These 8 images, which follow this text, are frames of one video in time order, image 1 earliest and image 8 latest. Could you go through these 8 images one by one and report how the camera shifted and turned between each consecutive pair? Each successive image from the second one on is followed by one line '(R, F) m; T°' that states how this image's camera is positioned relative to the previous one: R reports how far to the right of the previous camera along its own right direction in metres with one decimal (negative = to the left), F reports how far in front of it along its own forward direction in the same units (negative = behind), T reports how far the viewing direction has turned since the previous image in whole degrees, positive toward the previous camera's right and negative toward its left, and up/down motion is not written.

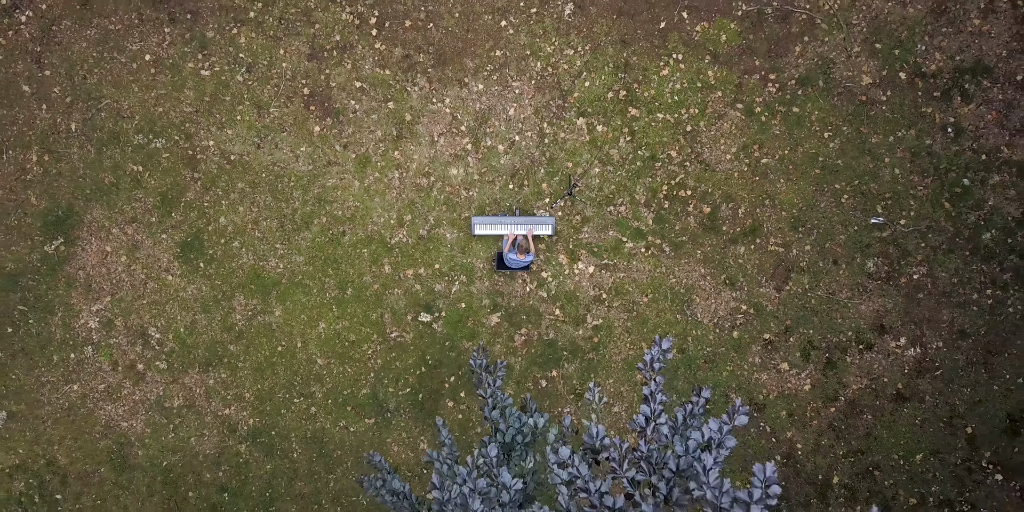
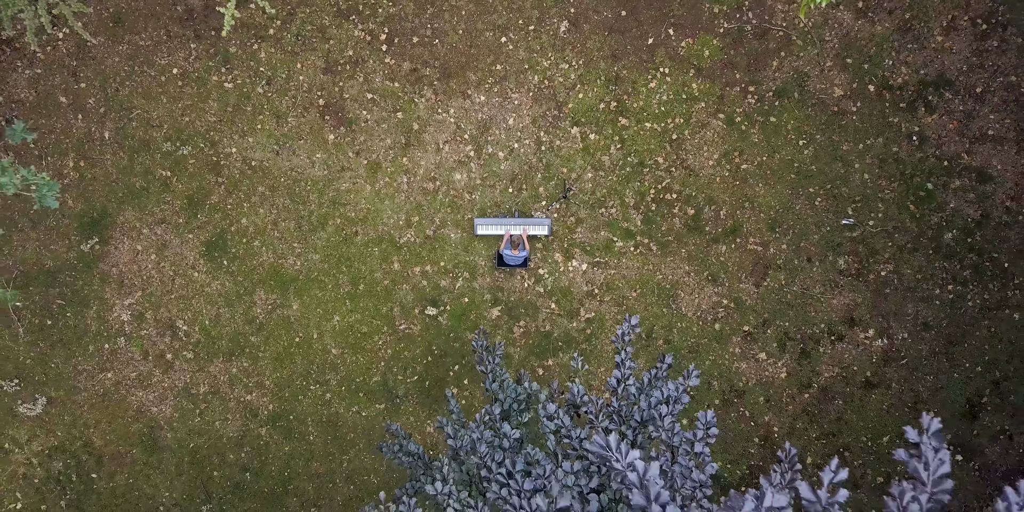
(0.0, -0.6) m; 0°
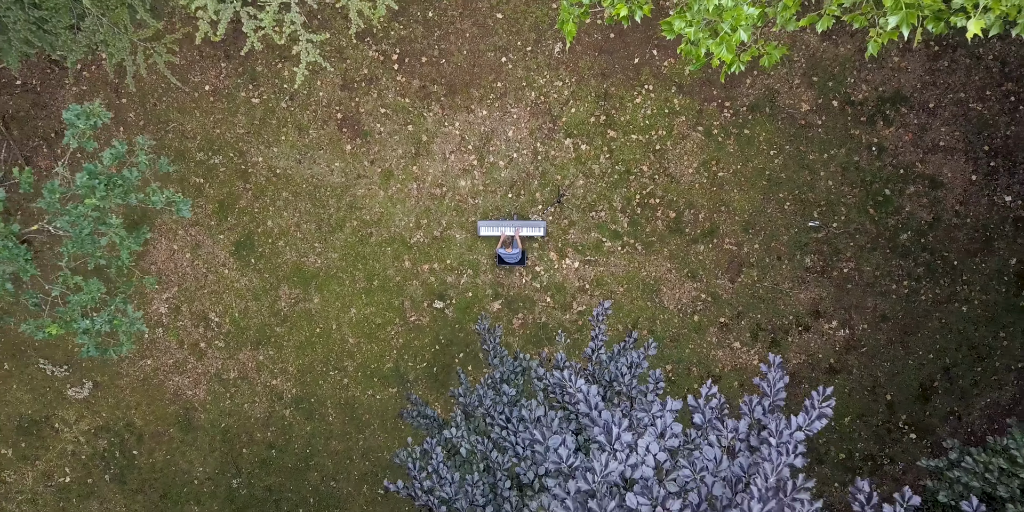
(0.0, -0.8) m; 0°
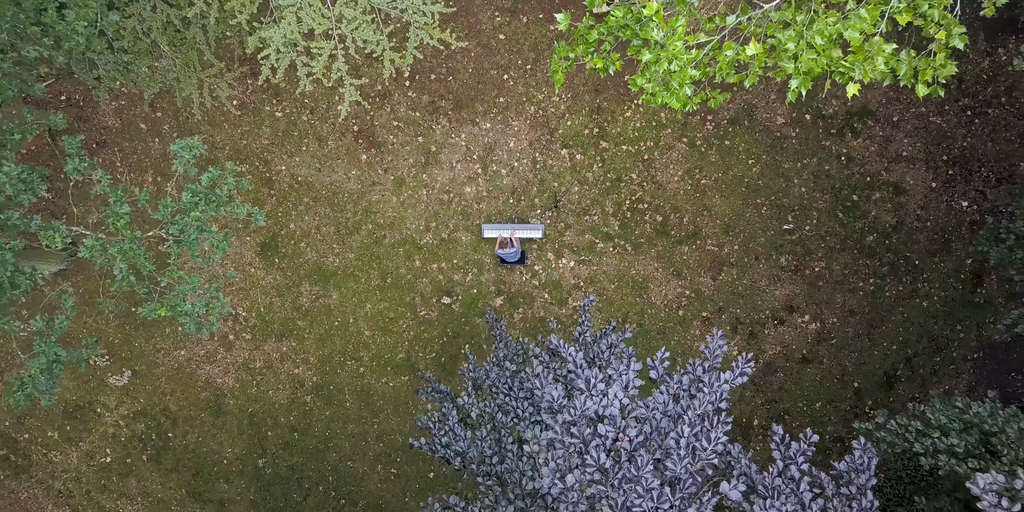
(0.0, -0.8) m; 0°
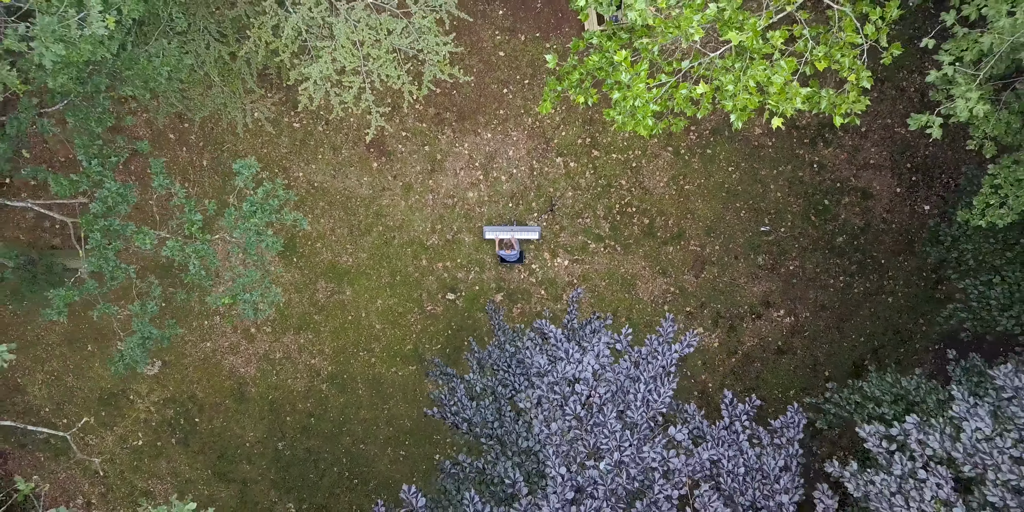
(0.0, -0.8) m; 0°
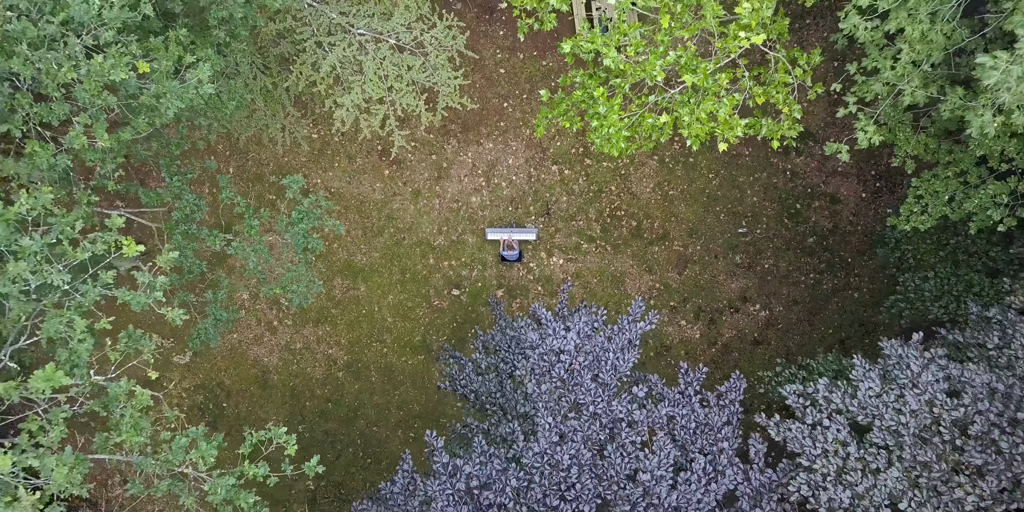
(0.0, -1.0) m; 0°
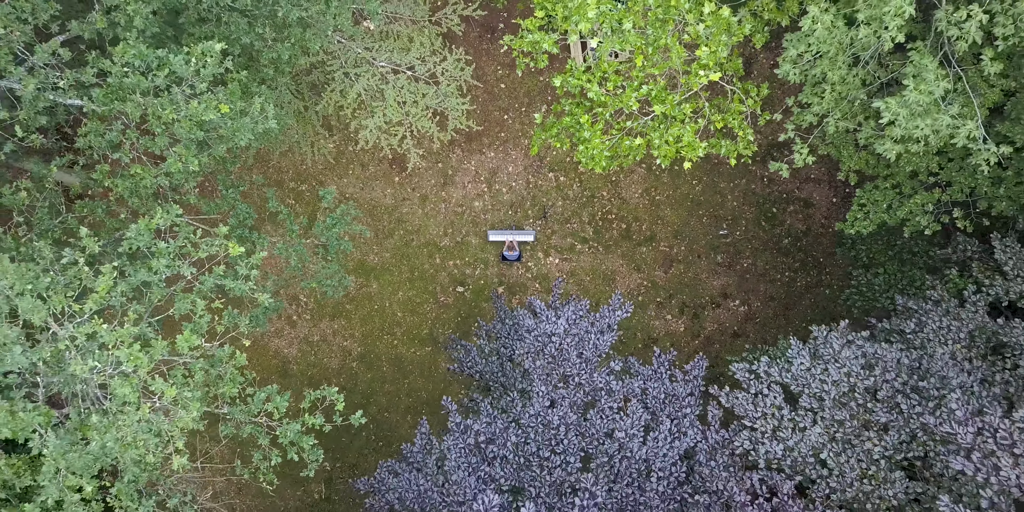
(0.0, -1.0) m; 0°
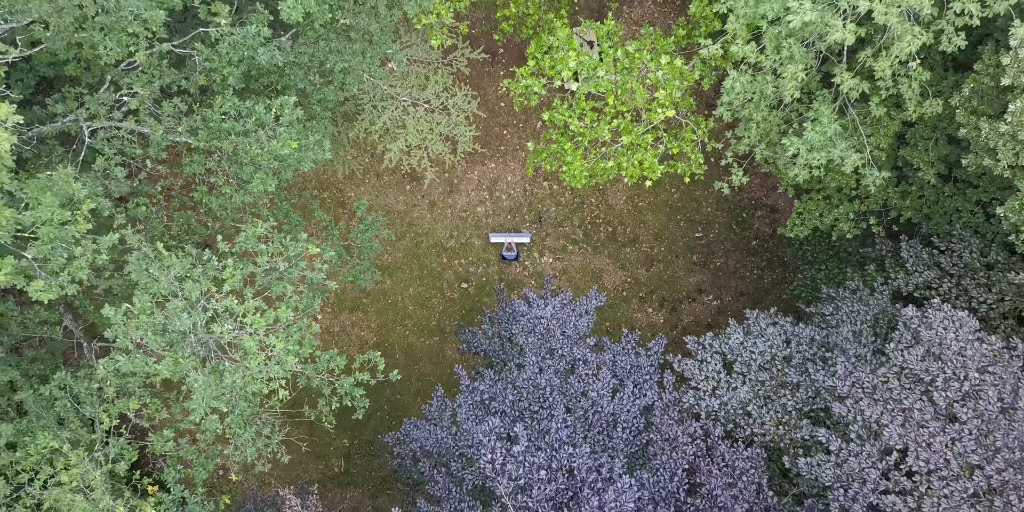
(0.0, -1.5) m; 0°
